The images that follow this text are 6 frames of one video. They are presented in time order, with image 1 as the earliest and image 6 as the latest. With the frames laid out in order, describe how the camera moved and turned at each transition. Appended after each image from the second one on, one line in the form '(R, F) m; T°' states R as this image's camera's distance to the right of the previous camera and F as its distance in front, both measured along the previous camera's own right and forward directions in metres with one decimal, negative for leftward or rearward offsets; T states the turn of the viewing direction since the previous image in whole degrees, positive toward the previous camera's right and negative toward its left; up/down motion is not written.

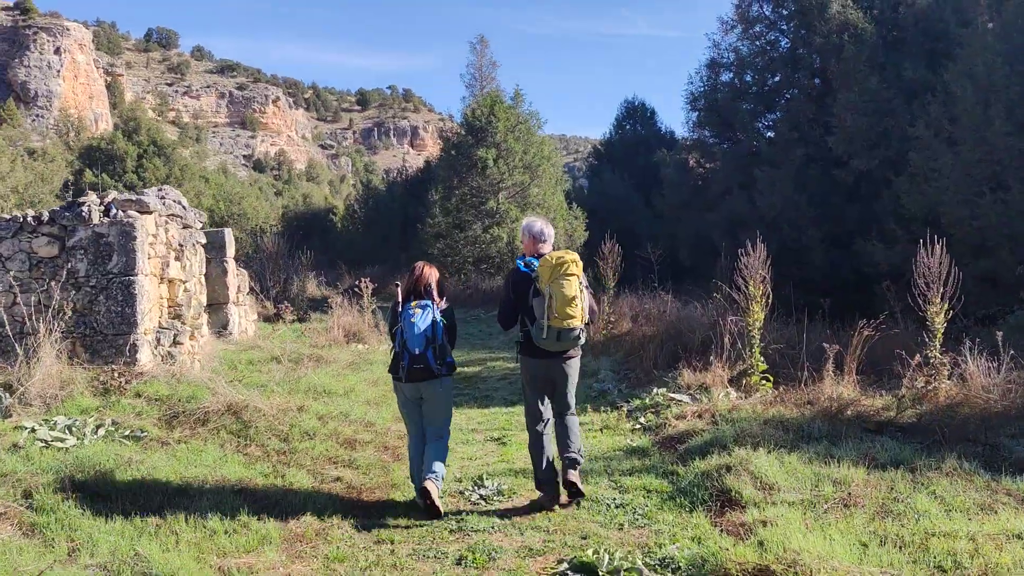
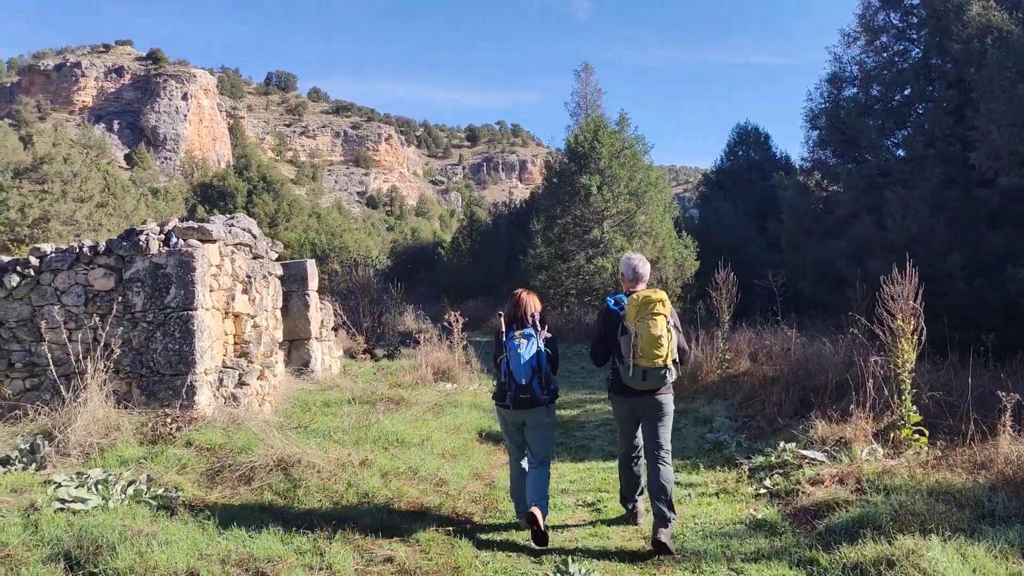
(+0.1, +0.9) m; -7°
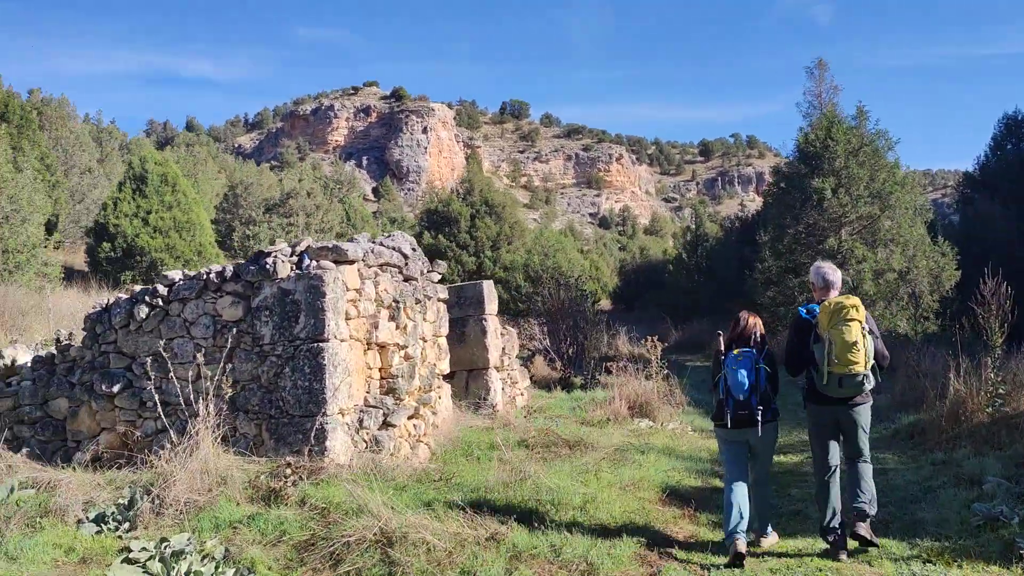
(+0.3, +1.3) m; -15°
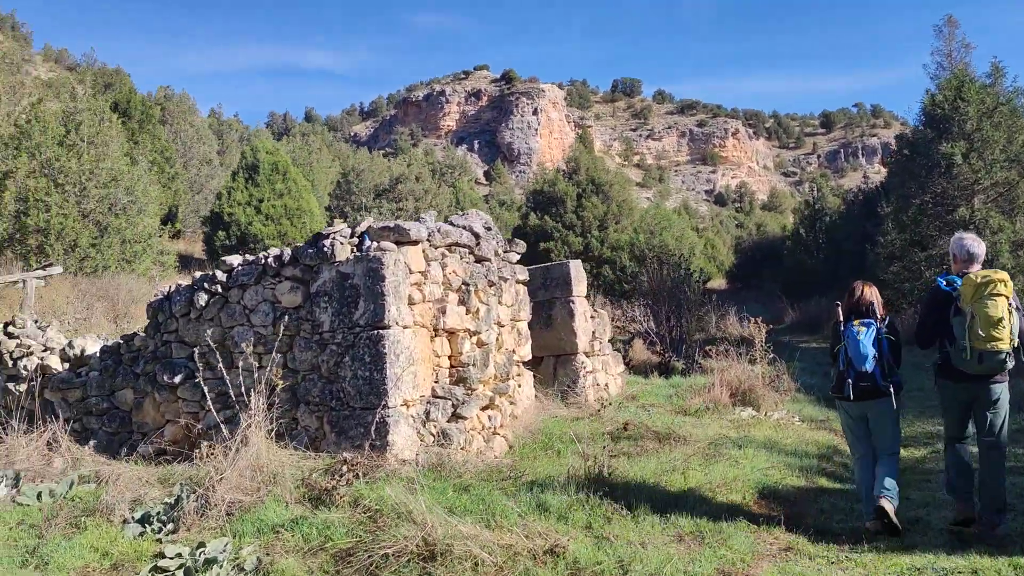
(+0.2, +0.5) m; -7°
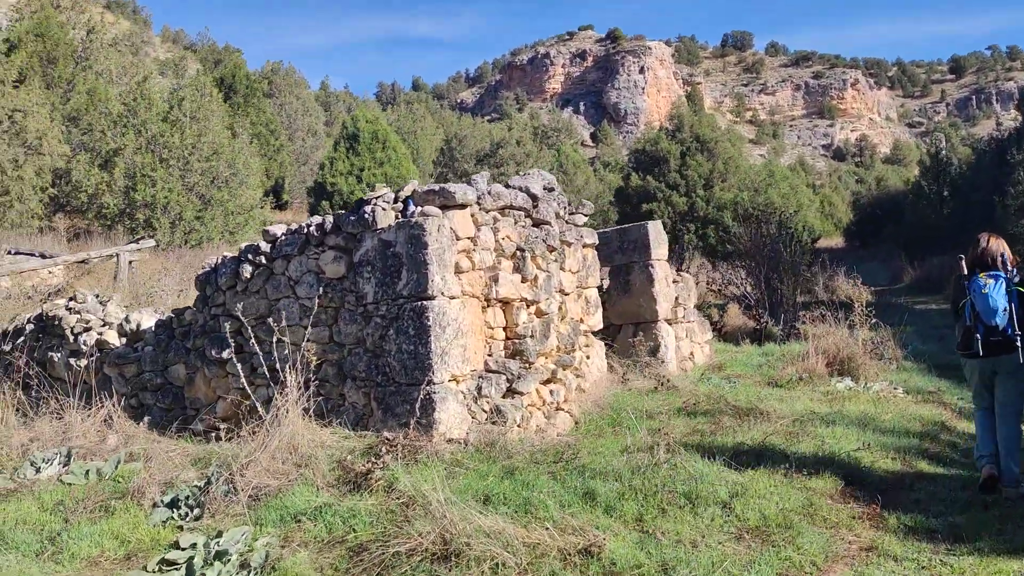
(+0.3, +0.4) m; -7°
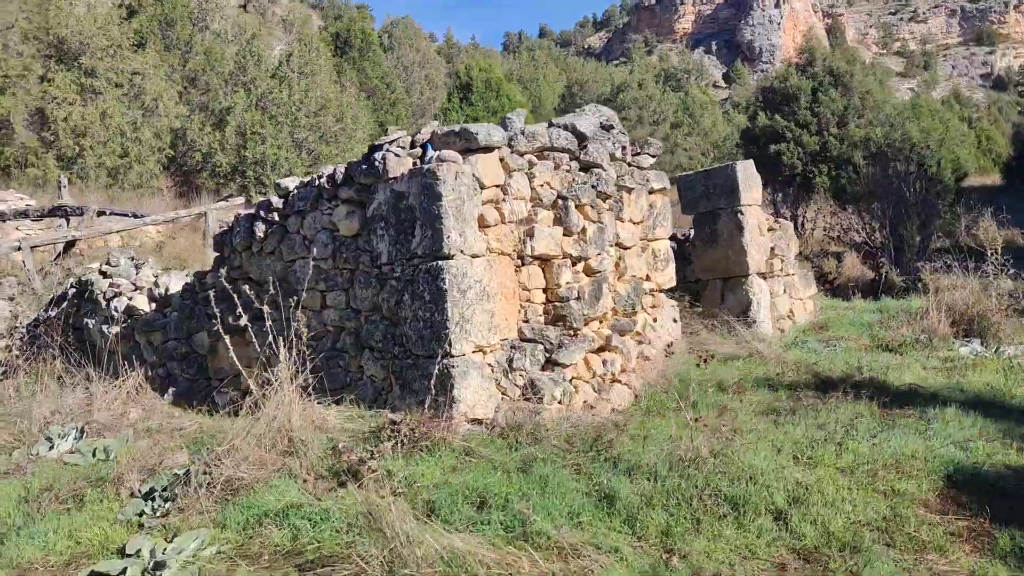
(+0.5, +0.7) m; -8°
